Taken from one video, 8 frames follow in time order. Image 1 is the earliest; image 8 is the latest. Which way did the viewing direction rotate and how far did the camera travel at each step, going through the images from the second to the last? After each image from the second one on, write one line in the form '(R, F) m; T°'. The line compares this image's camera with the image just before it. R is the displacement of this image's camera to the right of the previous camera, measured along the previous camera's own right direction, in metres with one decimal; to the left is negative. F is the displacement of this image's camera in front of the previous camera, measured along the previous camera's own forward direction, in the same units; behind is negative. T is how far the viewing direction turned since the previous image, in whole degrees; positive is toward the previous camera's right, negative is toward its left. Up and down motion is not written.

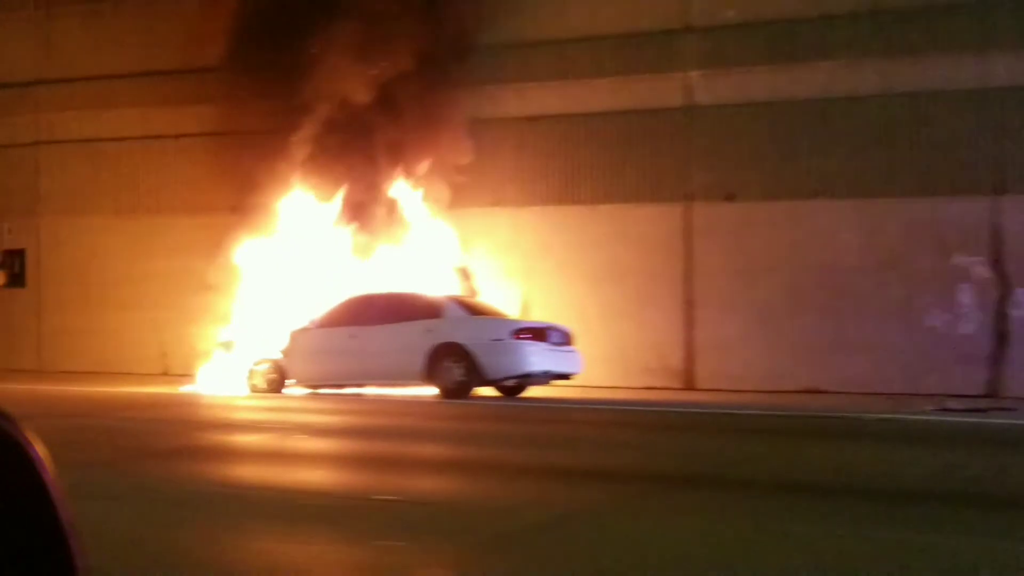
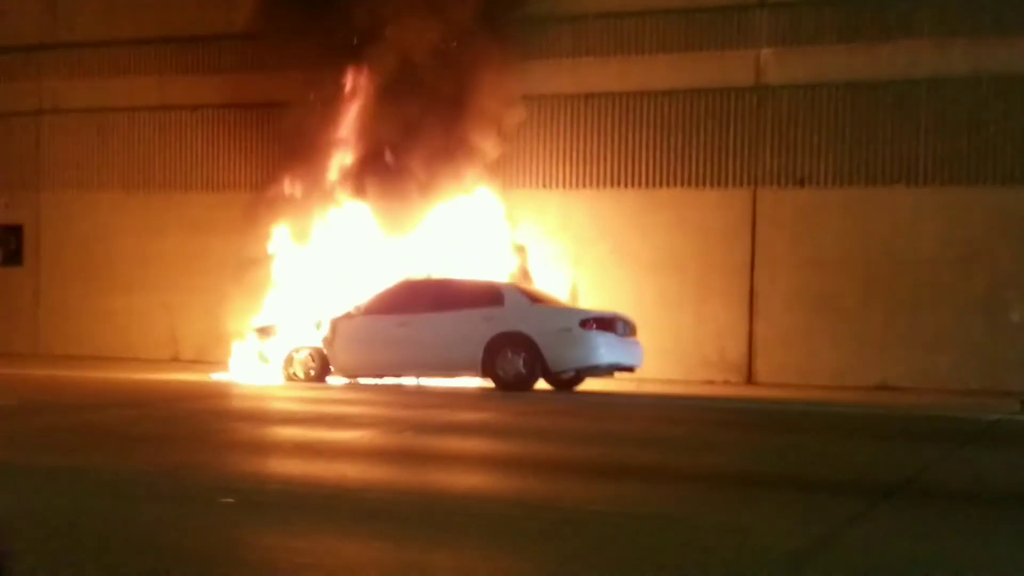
(-1.6, +1.2) m; +2°
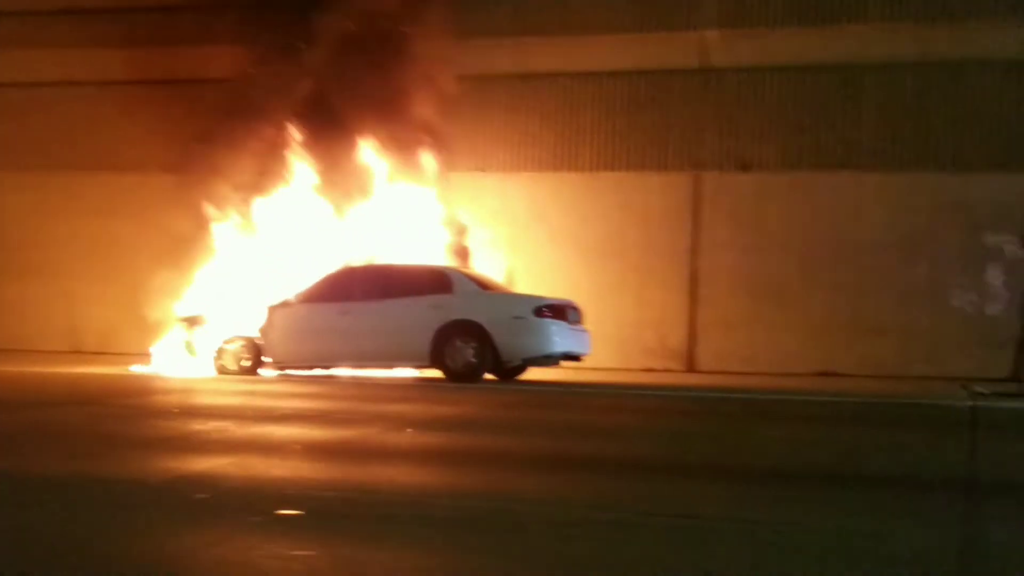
(-1.2, +0.7) m; +6°
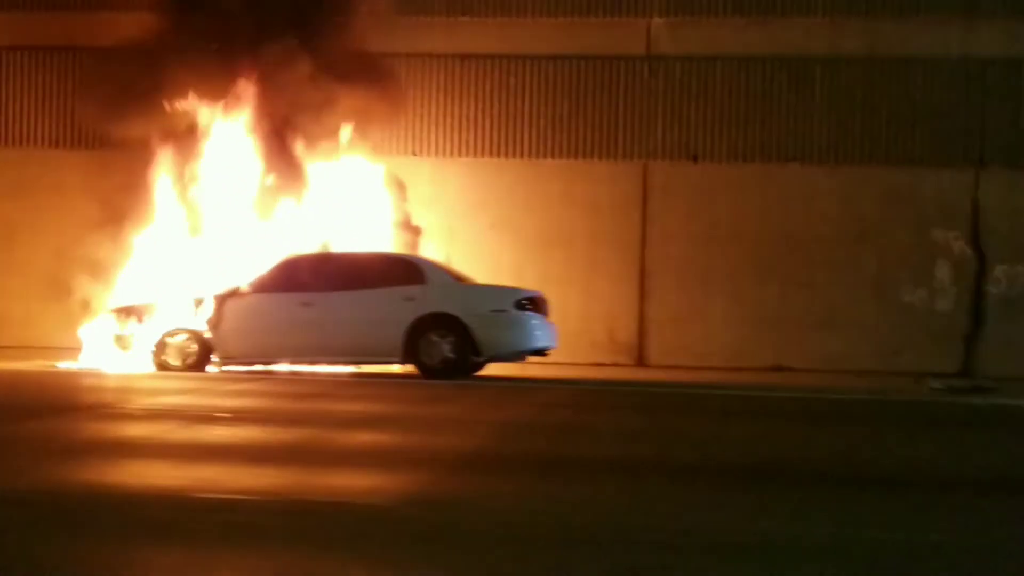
(-2.5, +1.1) m; +10°
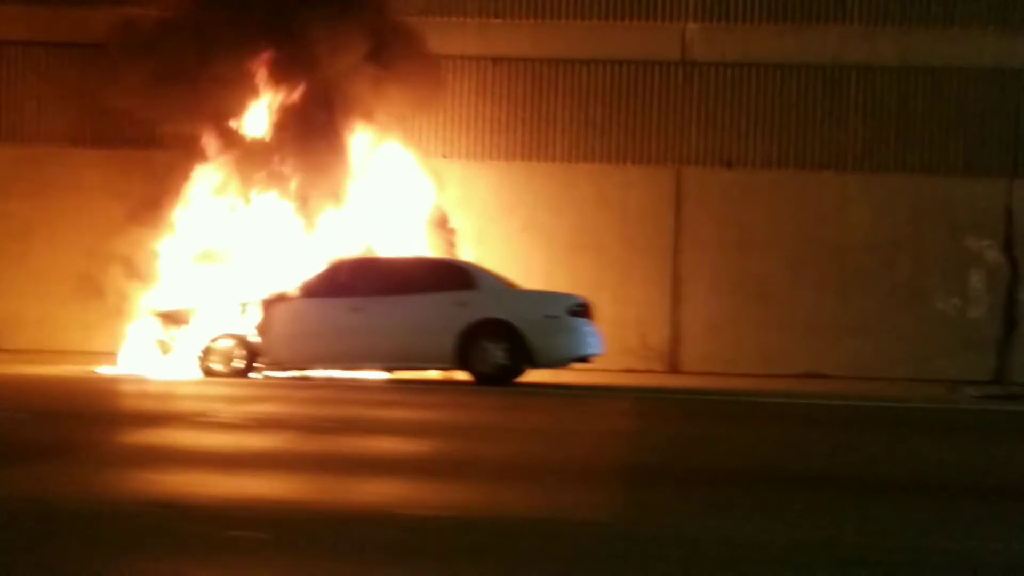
(-1.4, +0.2) m; +3°
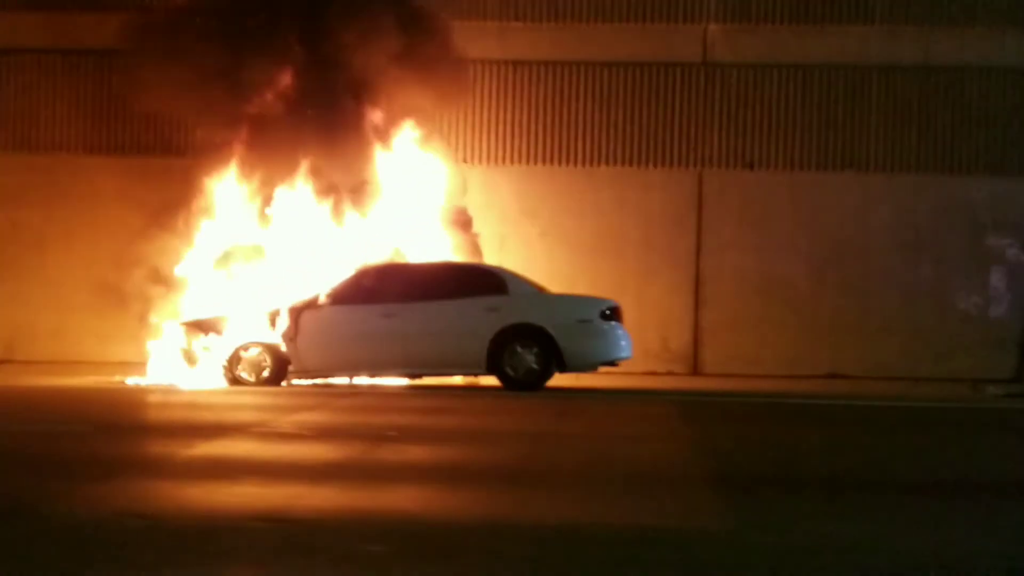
(-0.6, +0.1) m; +1°
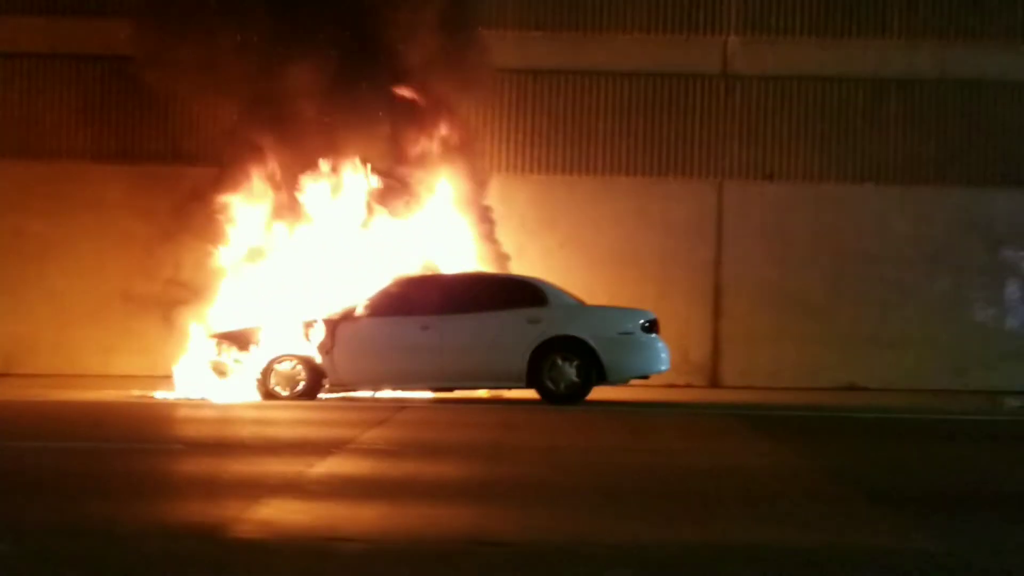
(-1.3, +0.3) m; +3°
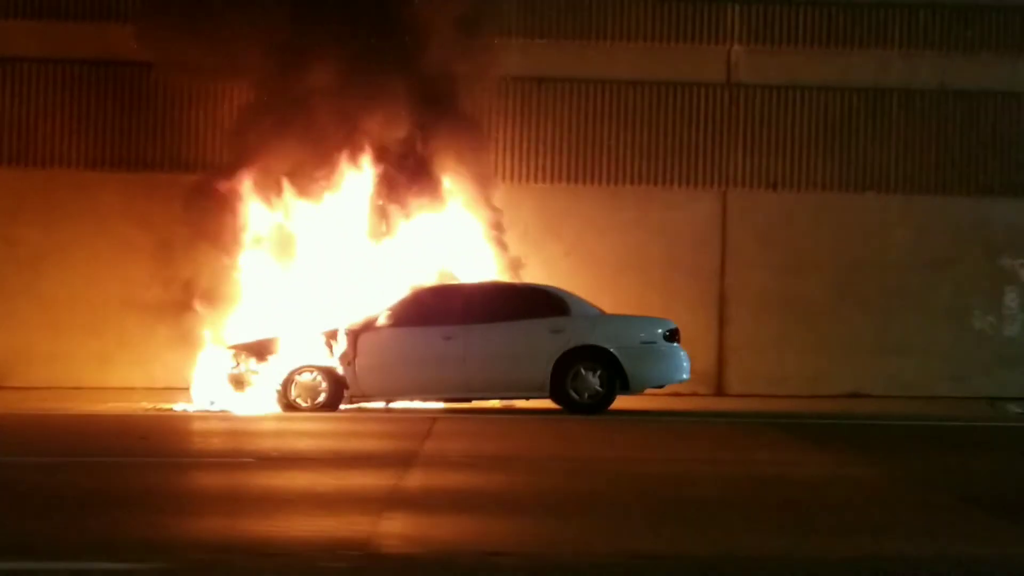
(-1.1, +0.1) m; +3°
